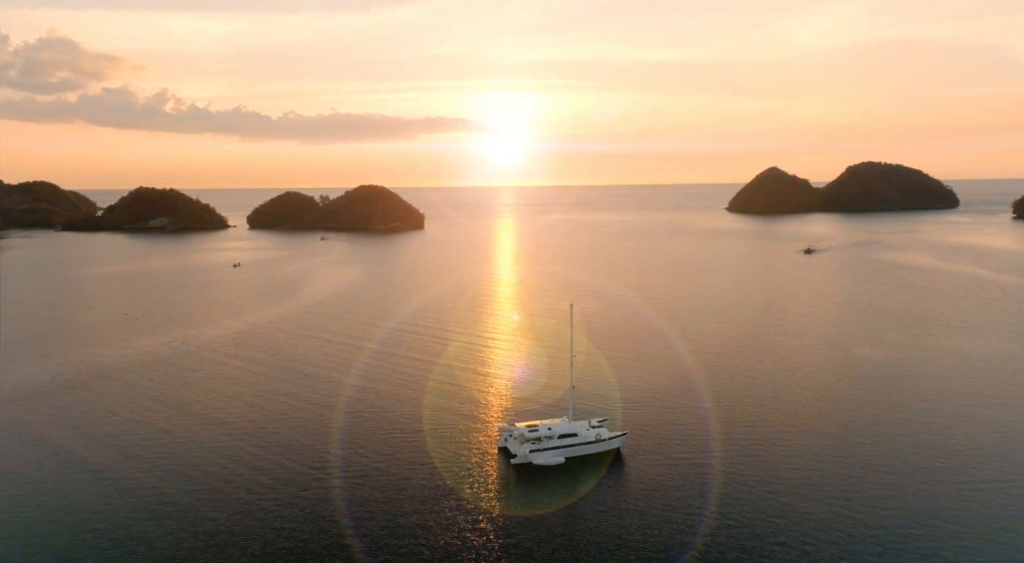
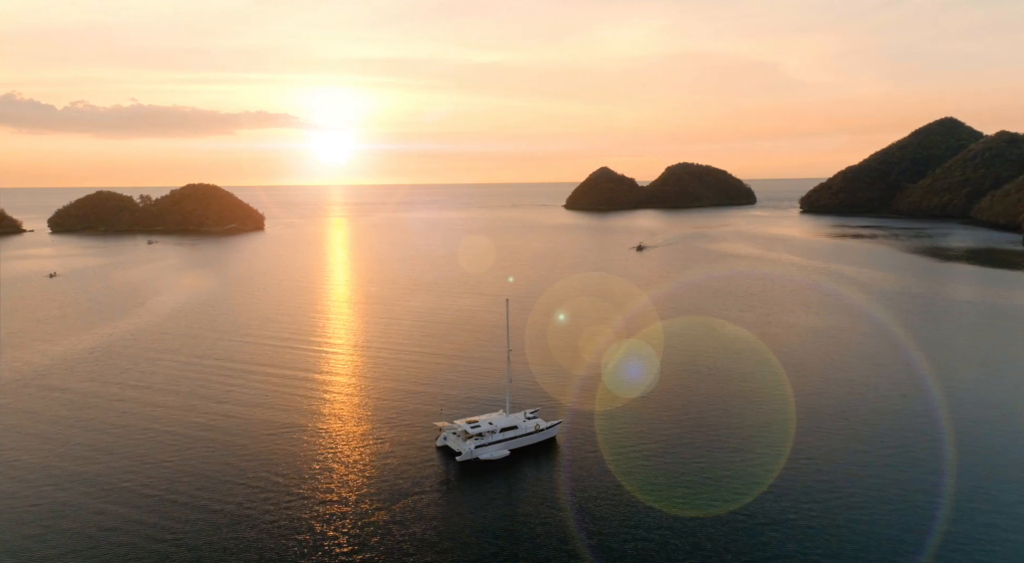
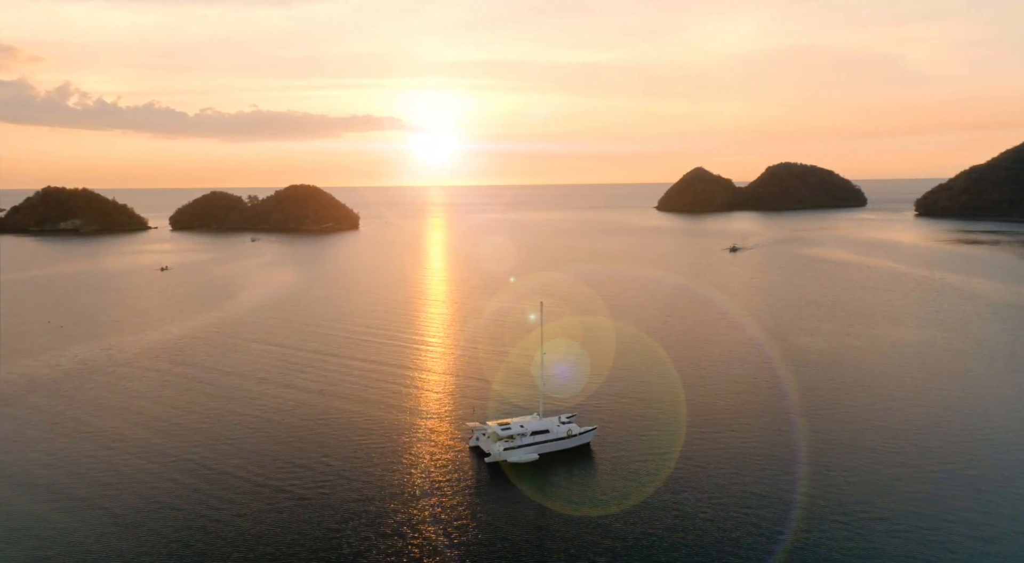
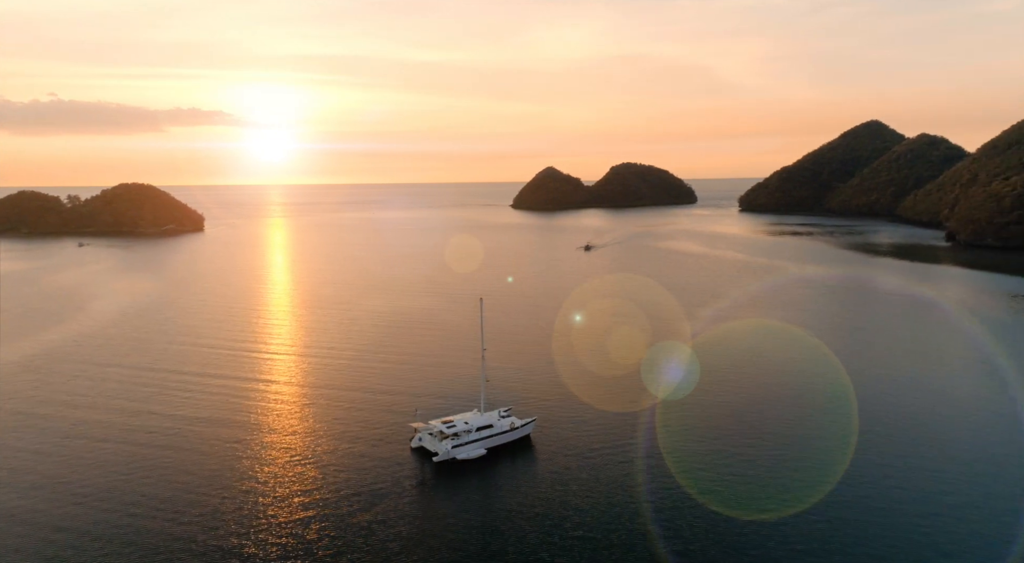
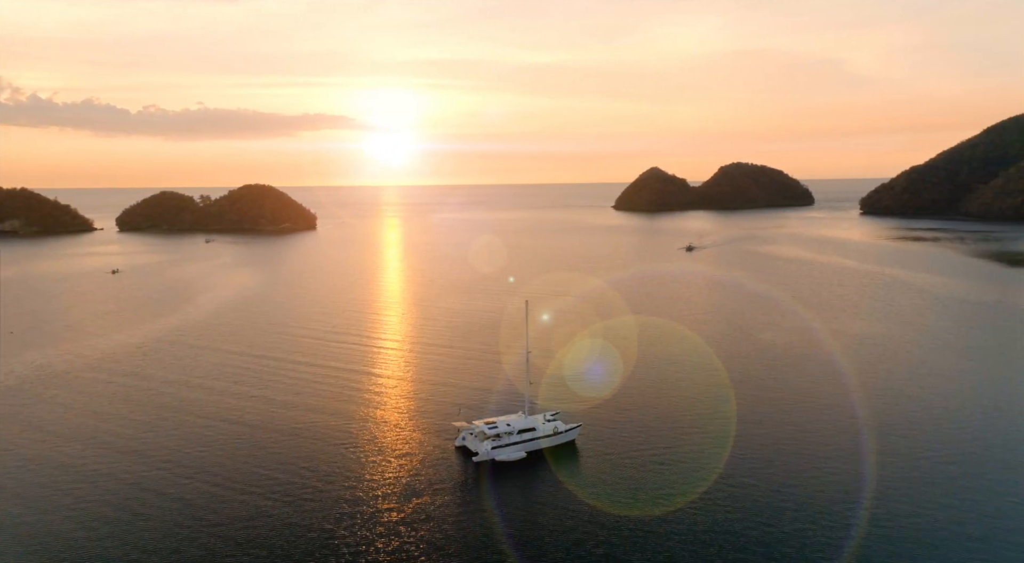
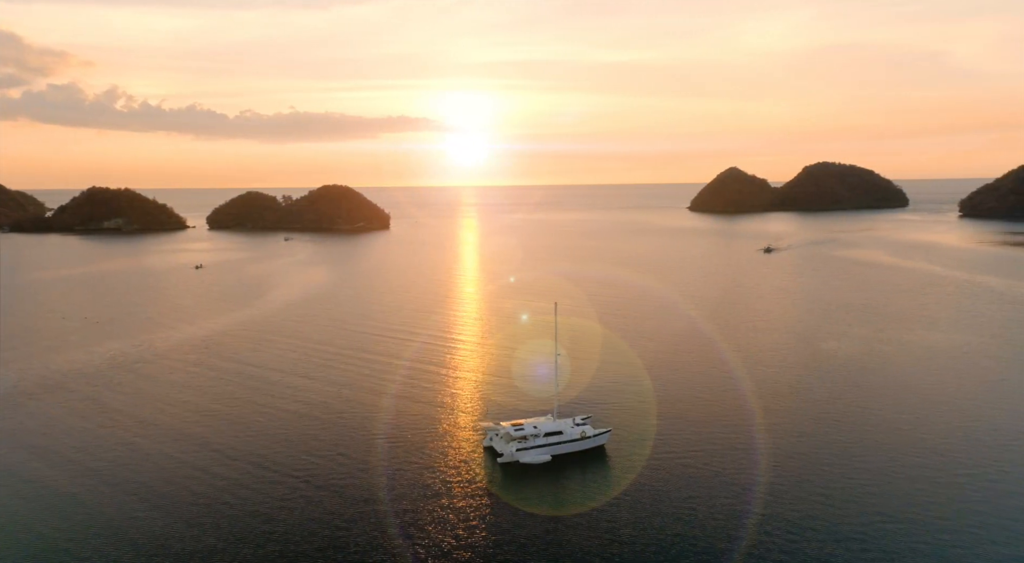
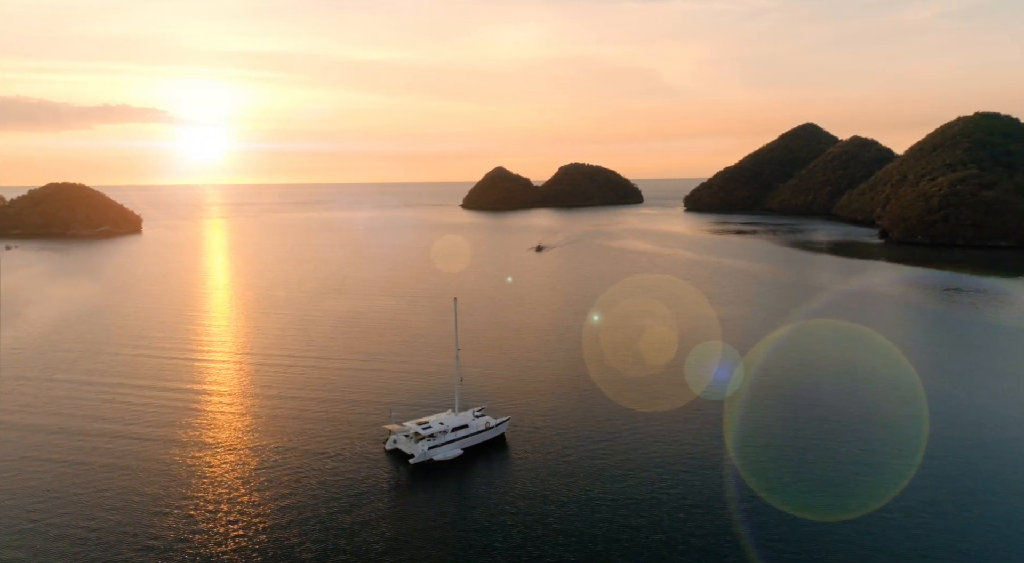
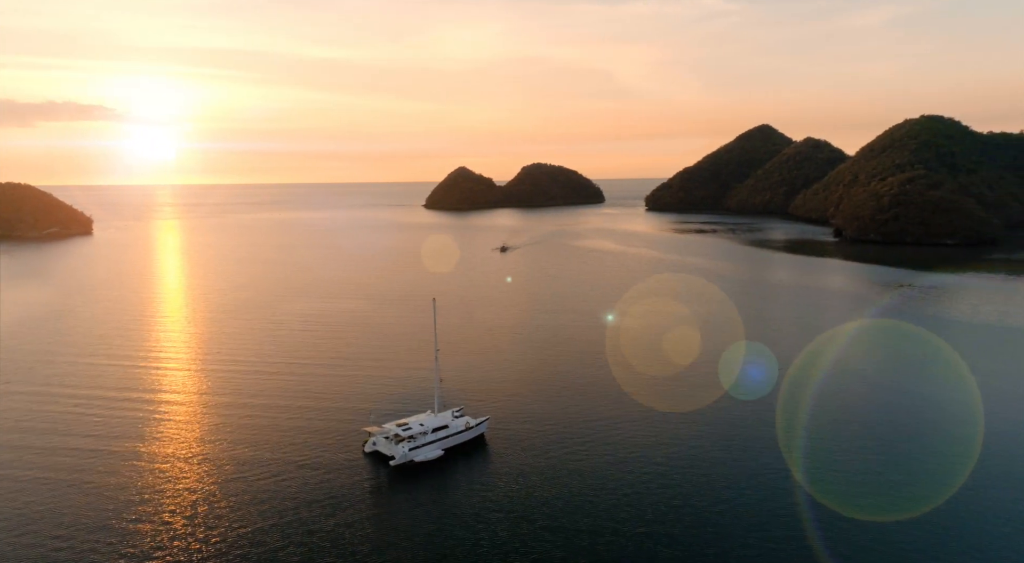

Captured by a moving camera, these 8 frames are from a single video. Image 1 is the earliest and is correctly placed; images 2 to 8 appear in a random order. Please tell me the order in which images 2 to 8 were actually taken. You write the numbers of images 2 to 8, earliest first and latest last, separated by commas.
6, 3, 5, 2, 4, 7, 8
